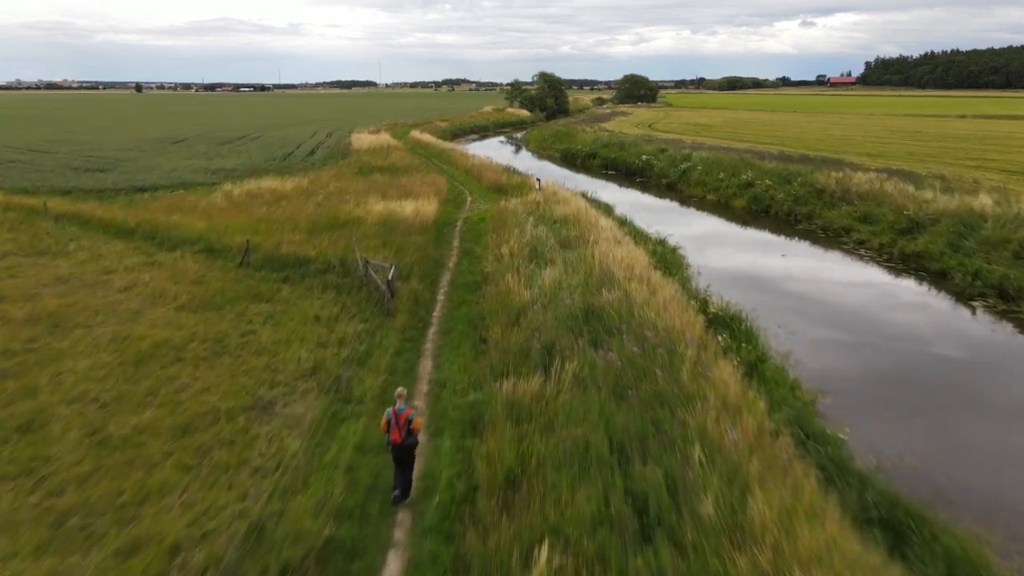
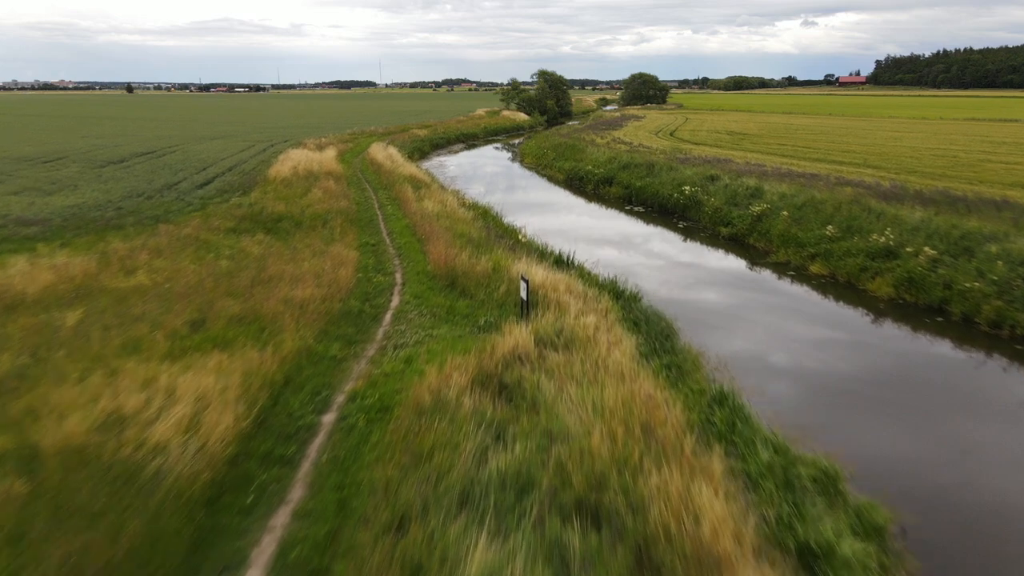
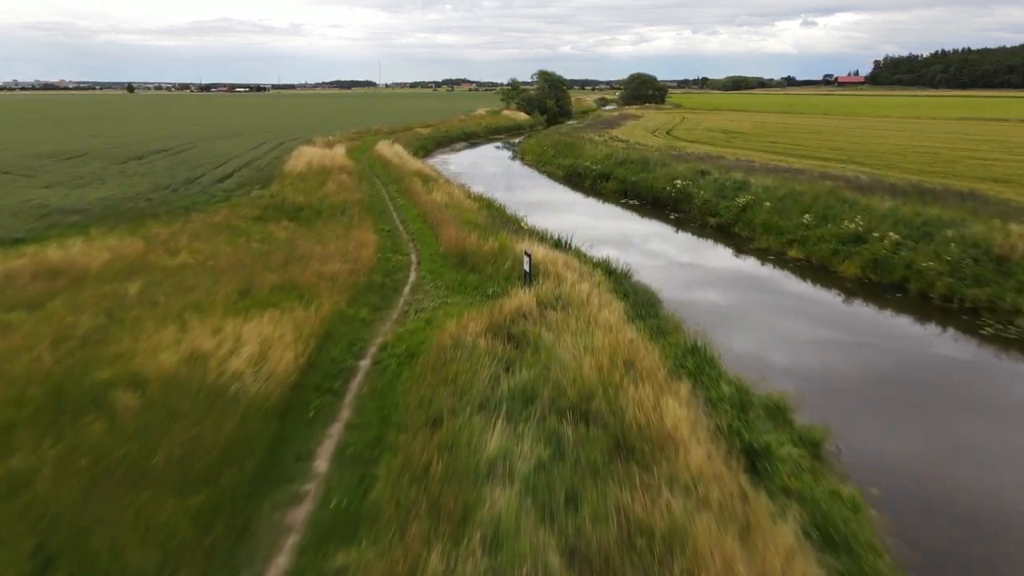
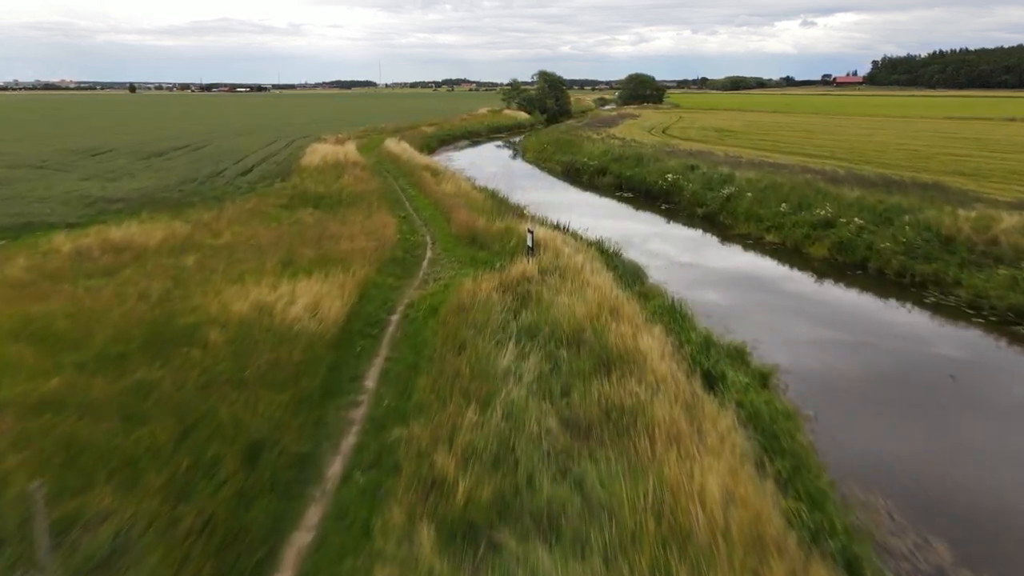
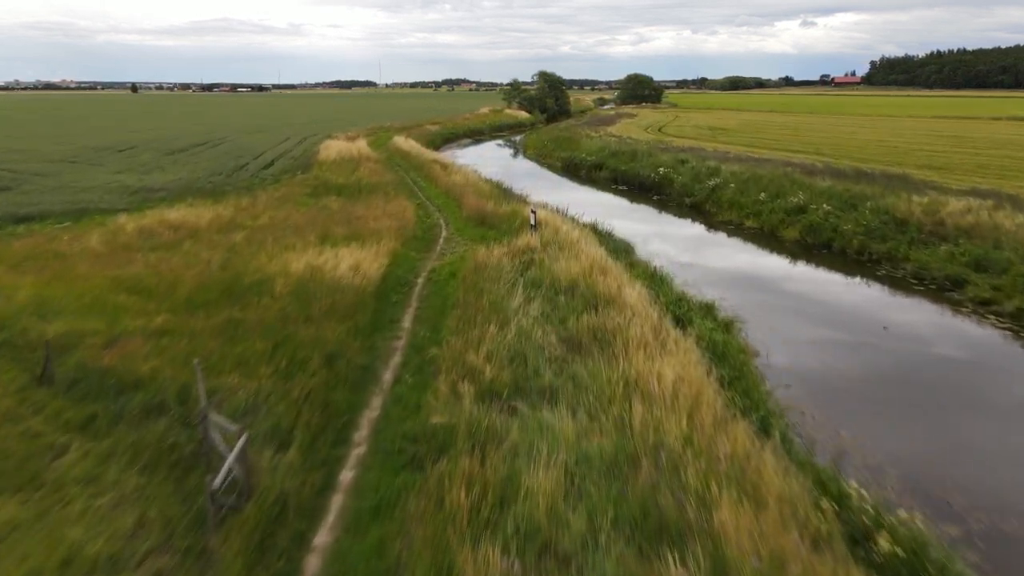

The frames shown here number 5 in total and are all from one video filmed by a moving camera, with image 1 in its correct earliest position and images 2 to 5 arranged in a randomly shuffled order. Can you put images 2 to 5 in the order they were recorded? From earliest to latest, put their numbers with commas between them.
5, 4, 3, 2
